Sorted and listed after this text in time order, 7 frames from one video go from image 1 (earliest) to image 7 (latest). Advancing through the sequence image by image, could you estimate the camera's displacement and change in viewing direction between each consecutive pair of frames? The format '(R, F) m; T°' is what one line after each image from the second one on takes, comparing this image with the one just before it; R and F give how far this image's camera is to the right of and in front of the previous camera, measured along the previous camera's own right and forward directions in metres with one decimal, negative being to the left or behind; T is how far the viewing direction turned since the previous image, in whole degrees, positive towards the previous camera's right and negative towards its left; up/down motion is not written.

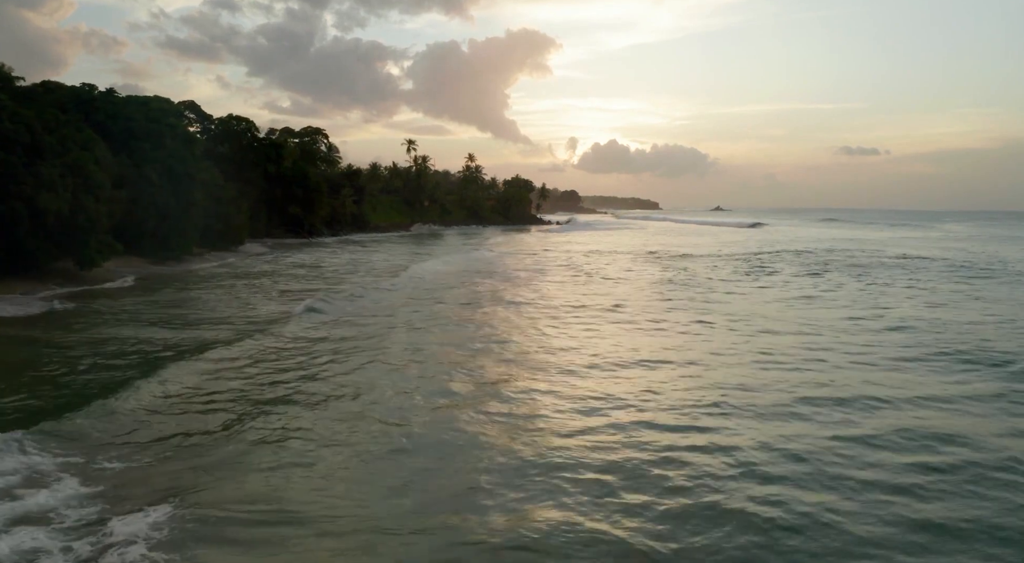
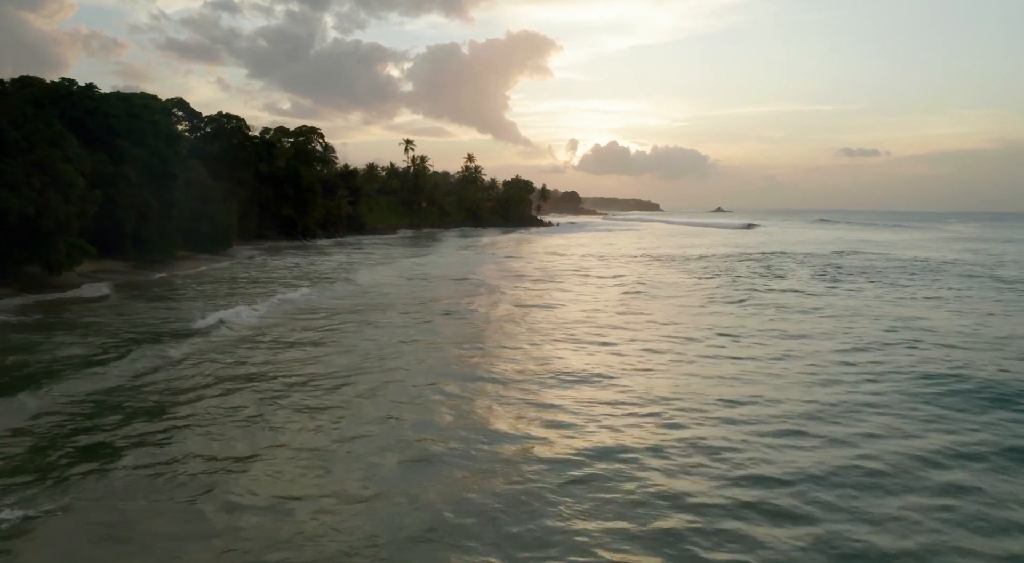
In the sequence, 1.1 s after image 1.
(+0.1, +1.4) m; 0°
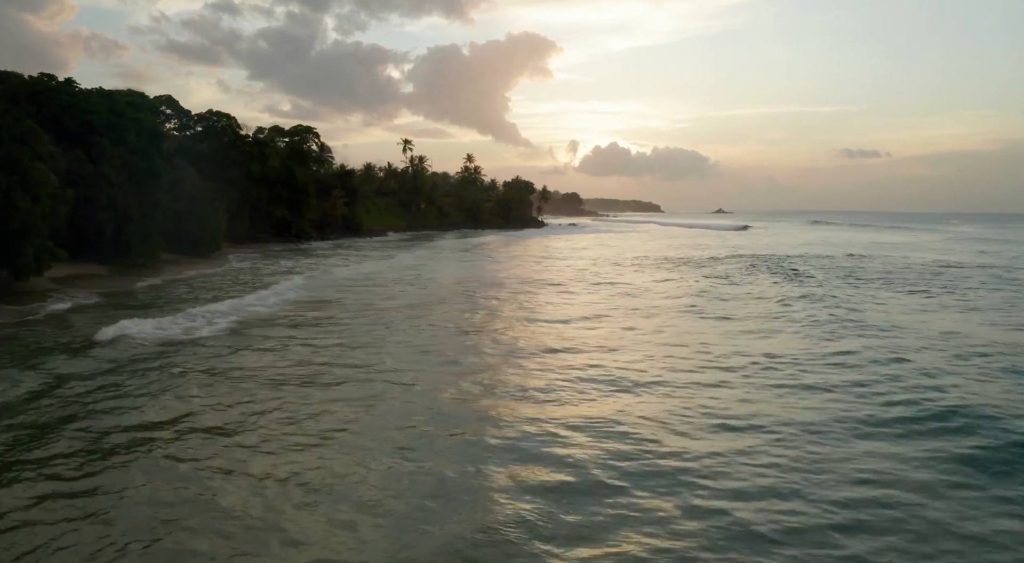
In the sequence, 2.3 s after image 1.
(0.0, +1.4) m; 0°
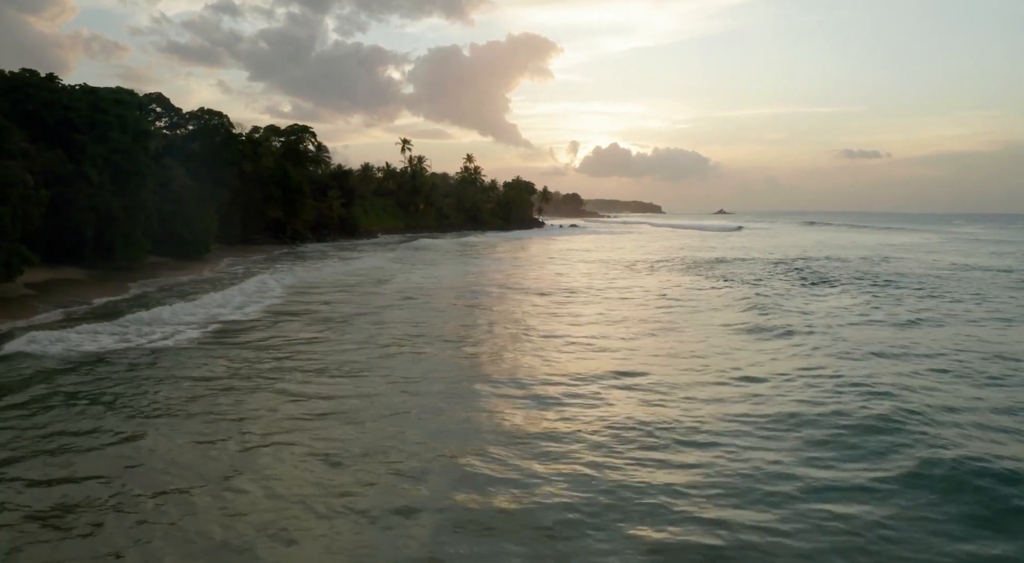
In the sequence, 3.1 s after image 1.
(0.0, +1.2) m; 0°
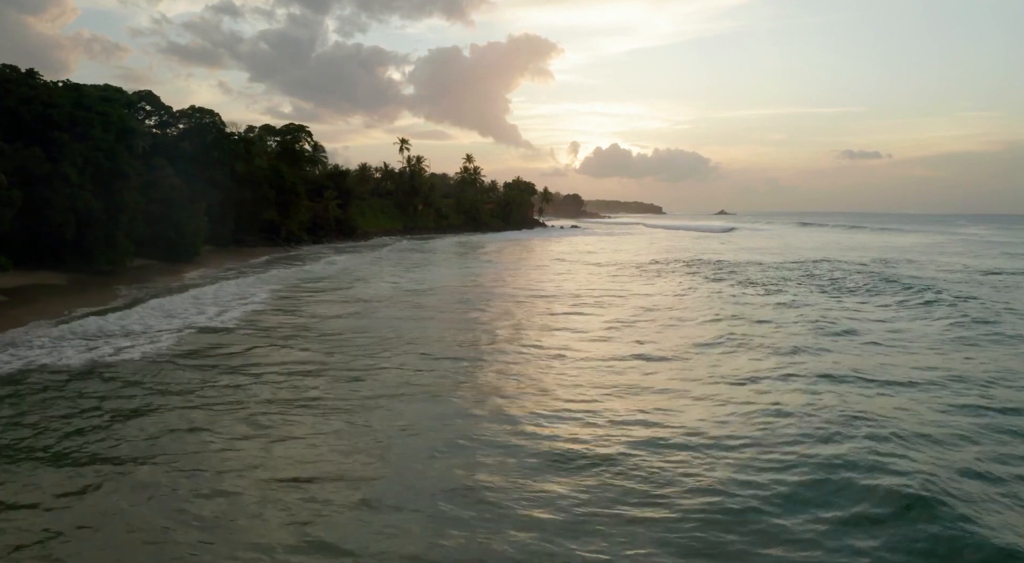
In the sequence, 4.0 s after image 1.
(0.0, +1.1) m; 0°
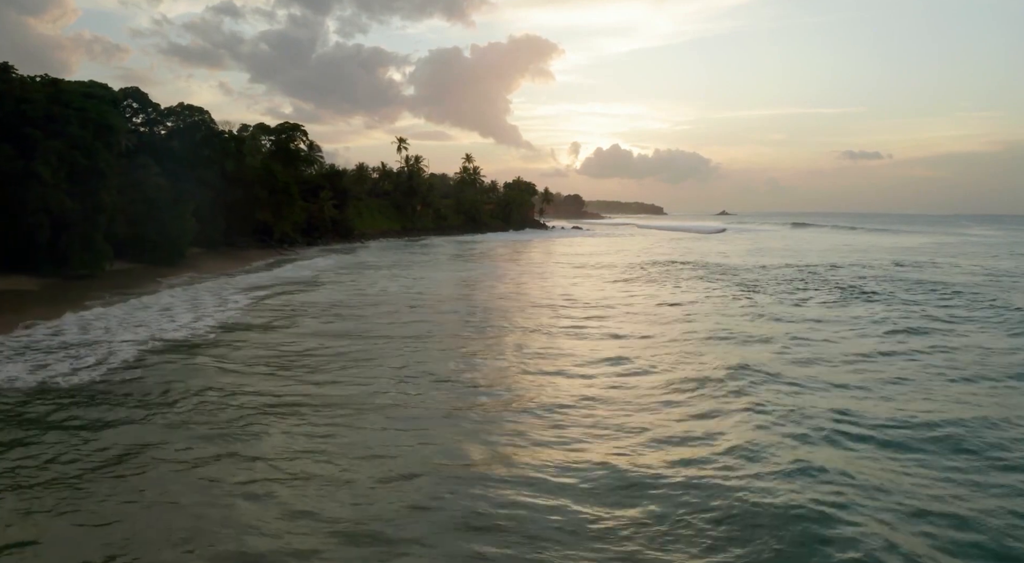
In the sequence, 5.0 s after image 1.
(0.0, +1.4) m; 0°
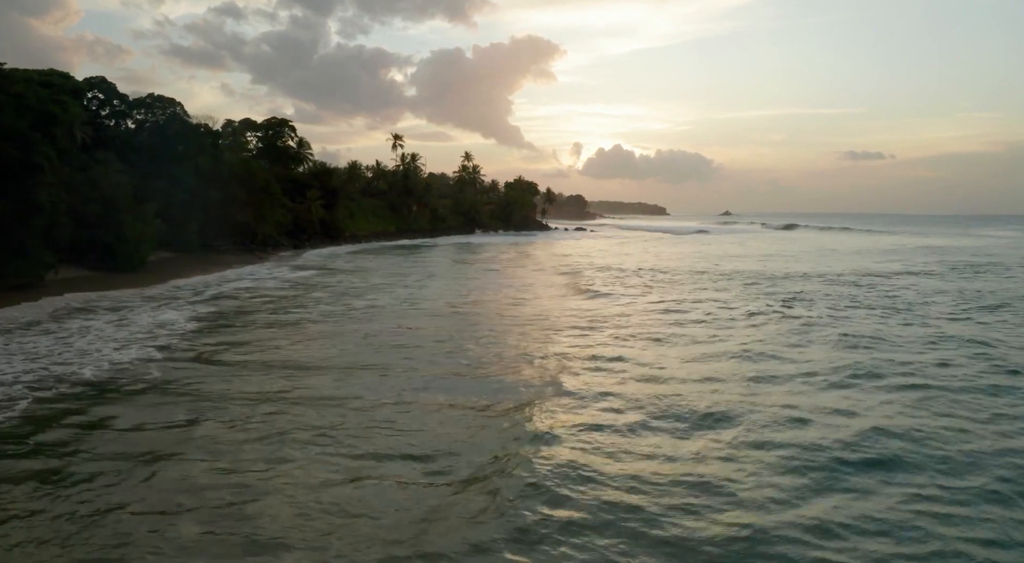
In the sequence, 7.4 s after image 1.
(0.0, +3.2) m; 0°
